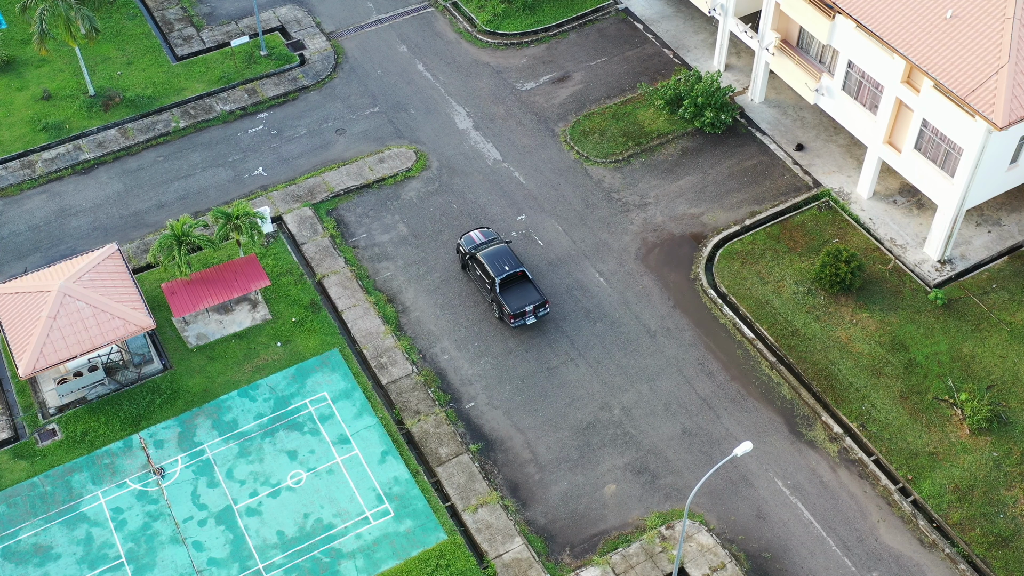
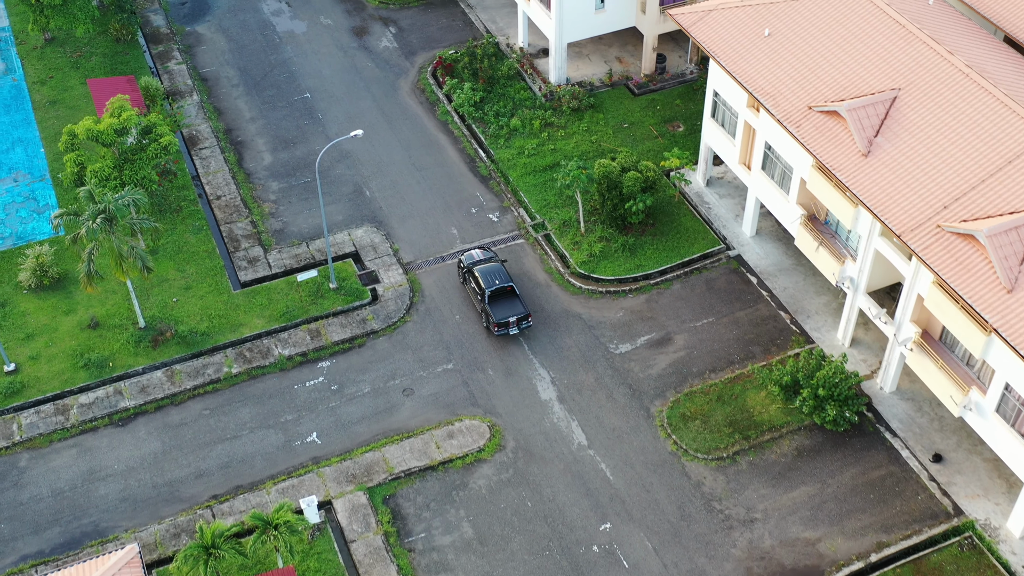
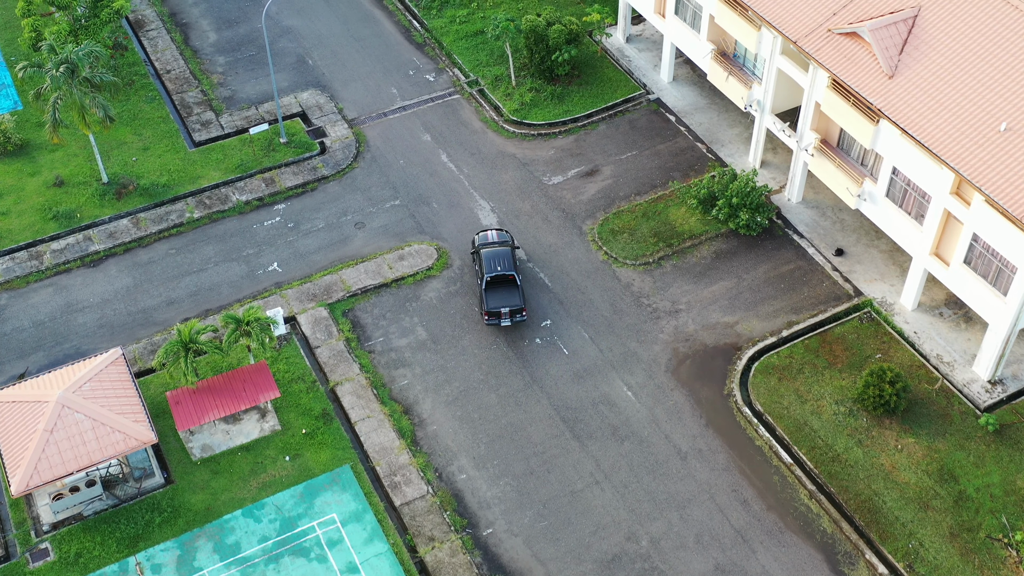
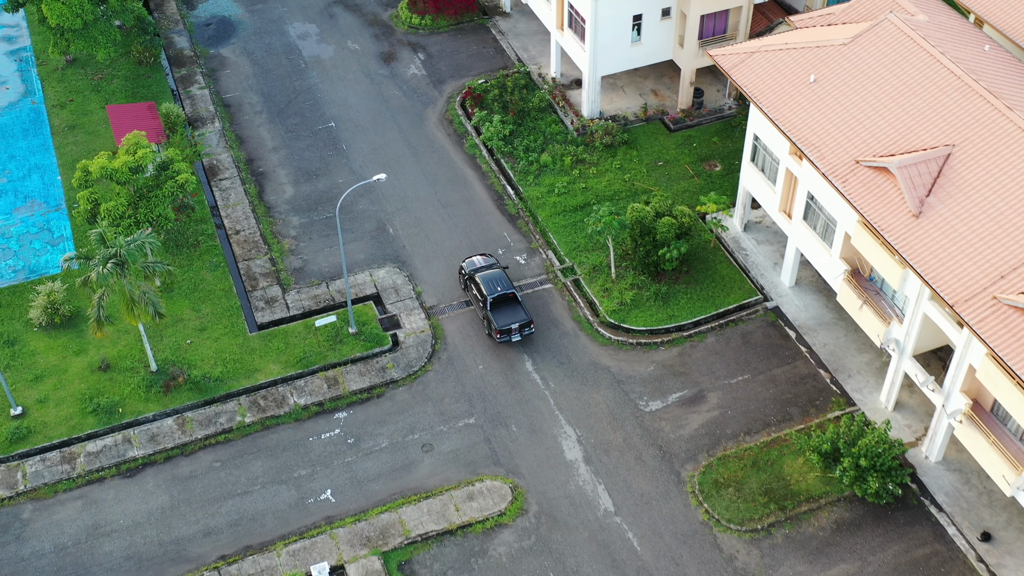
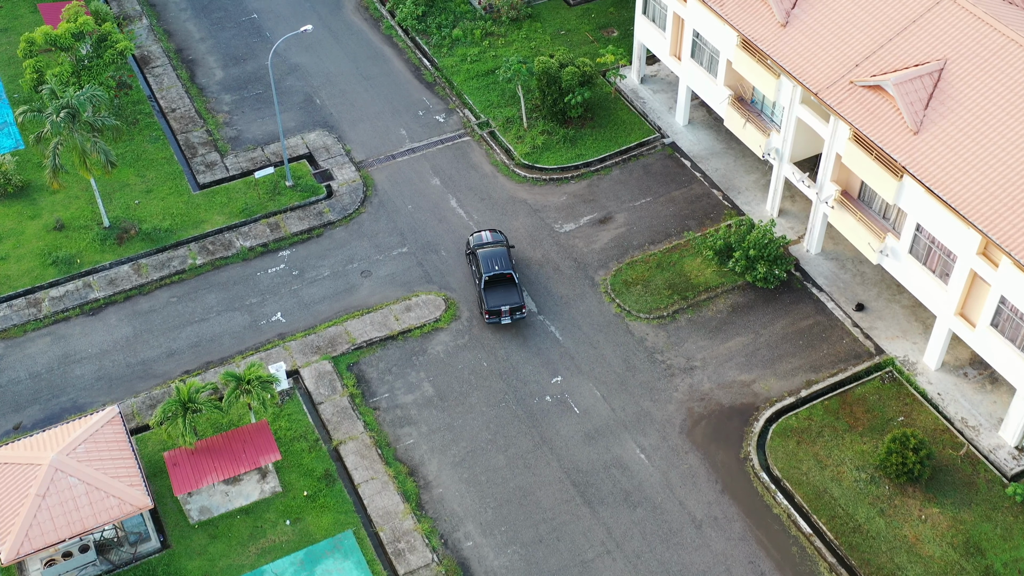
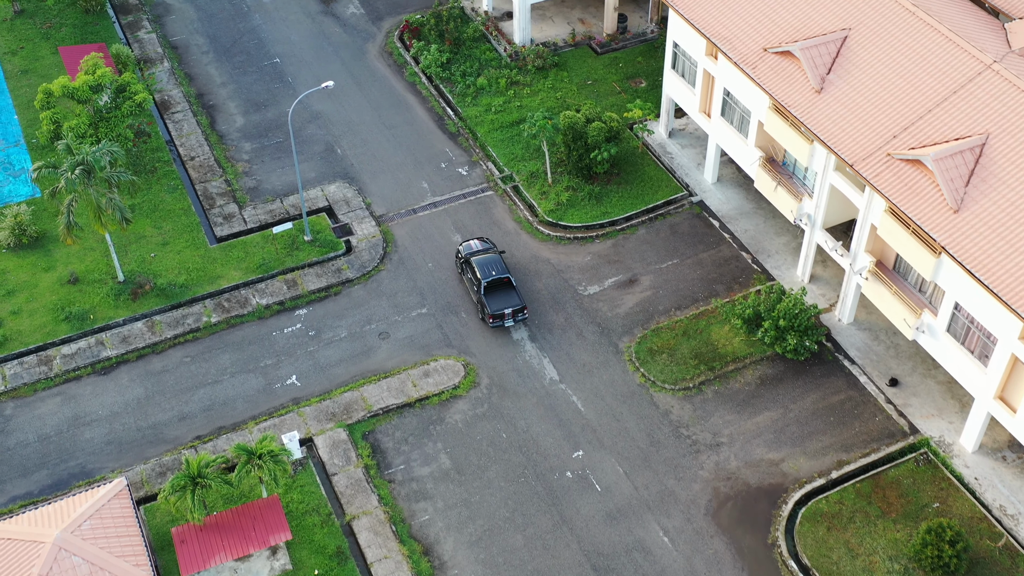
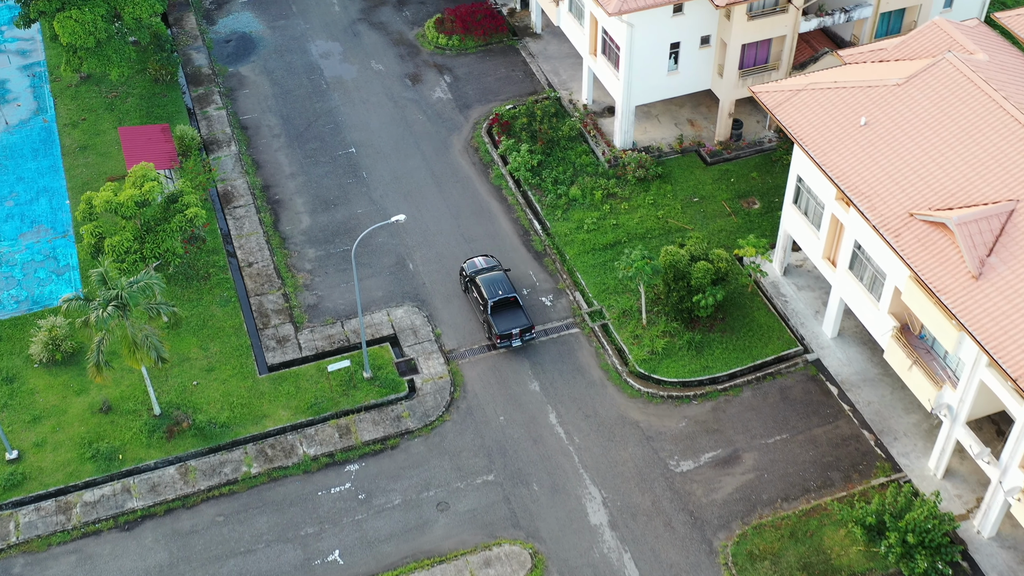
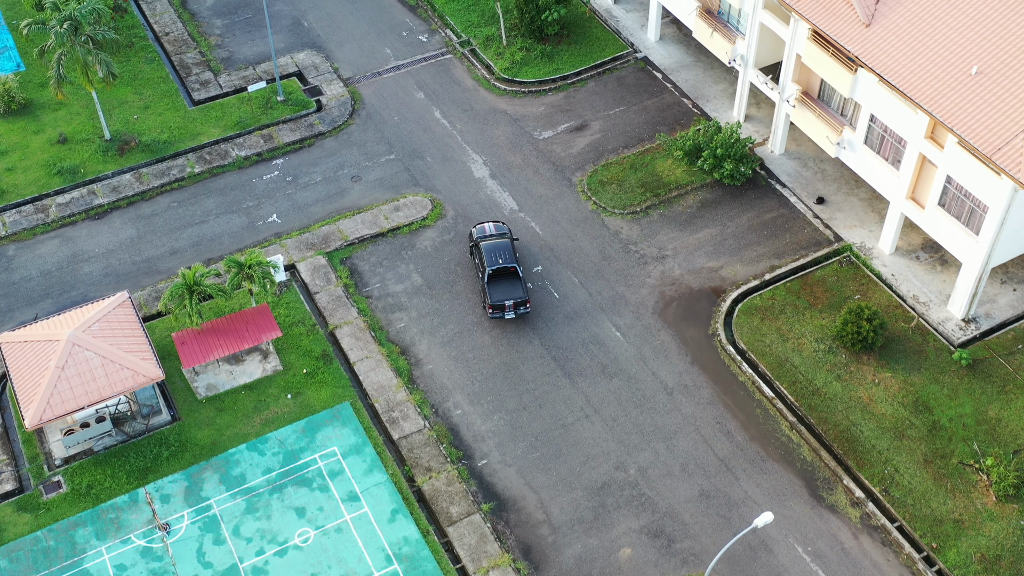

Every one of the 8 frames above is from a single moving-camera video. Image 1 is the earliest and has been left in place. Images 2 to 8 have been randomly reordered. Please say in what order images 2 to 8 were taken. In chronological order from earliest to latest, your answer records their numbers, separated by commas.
8, 3, 5, 6, 2, 4, 7
